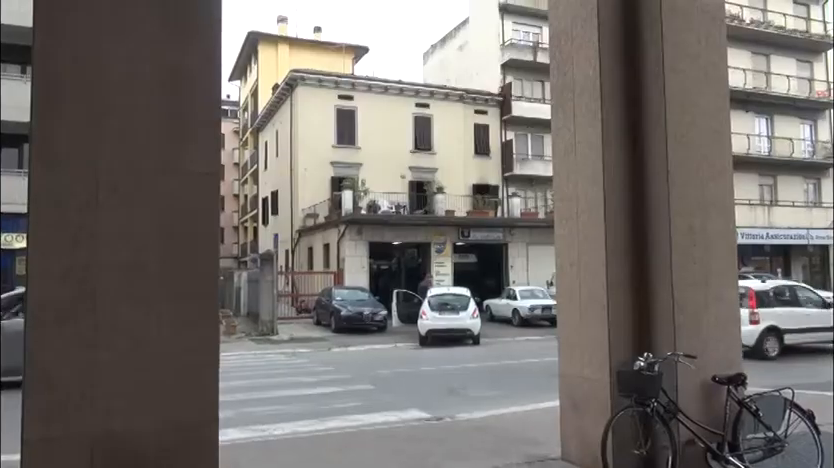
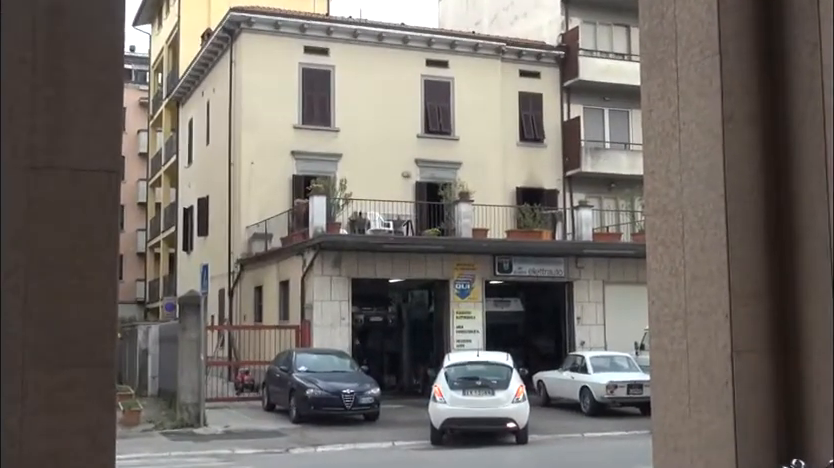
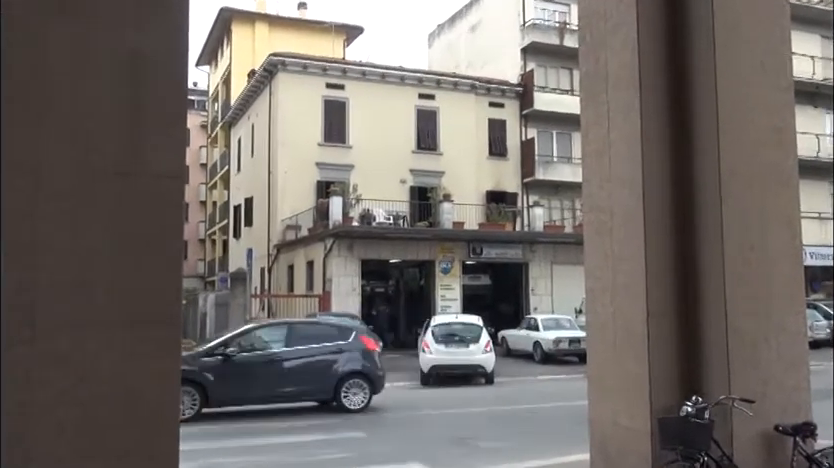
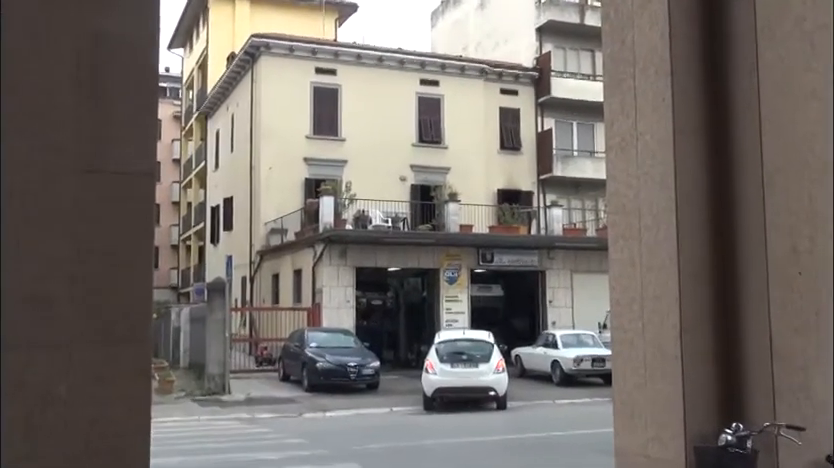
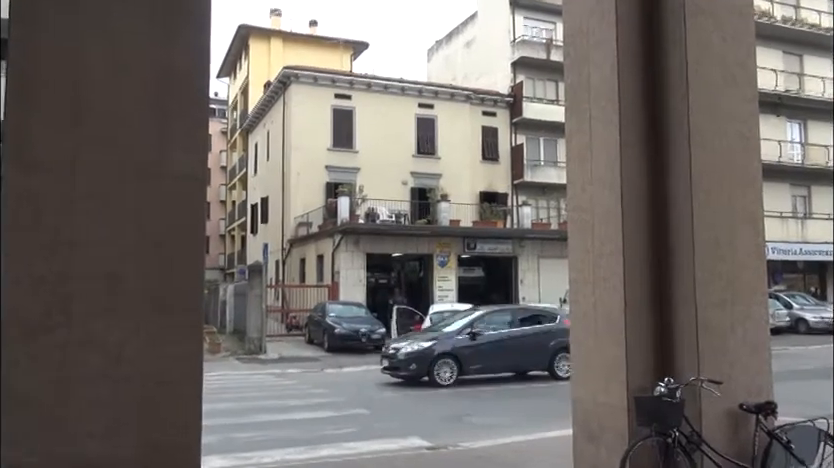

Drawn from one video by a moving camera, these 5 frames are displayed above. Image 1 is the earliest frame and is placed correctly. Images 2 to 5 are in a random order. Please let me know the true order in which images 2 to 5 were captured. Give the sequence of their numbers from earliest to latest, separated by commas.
5, 3, 4, 2
